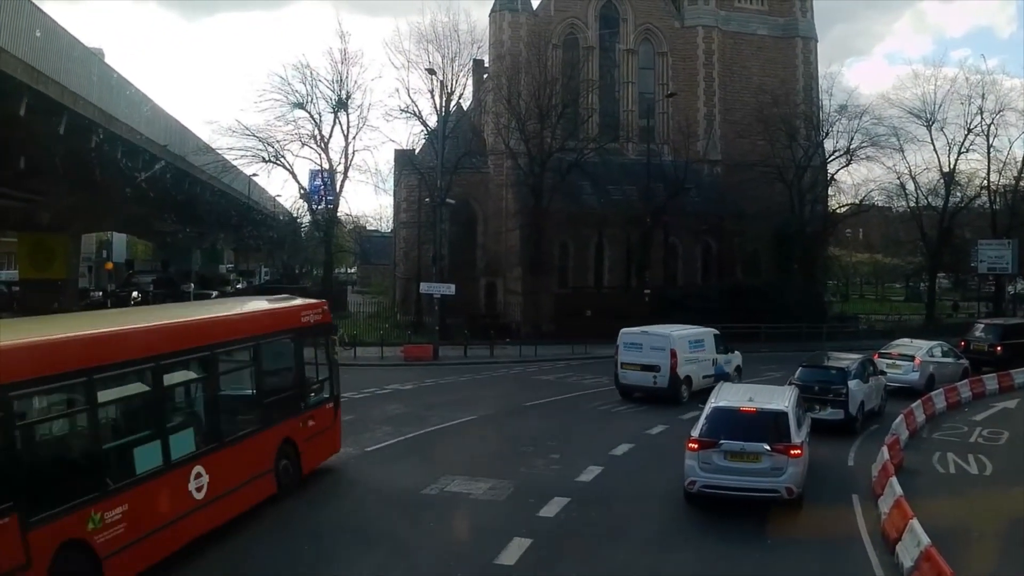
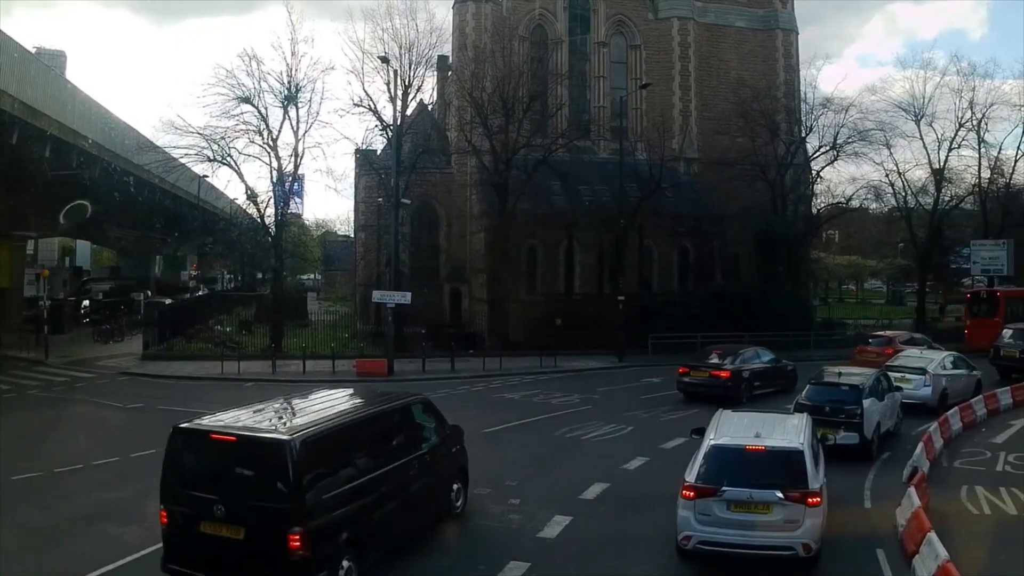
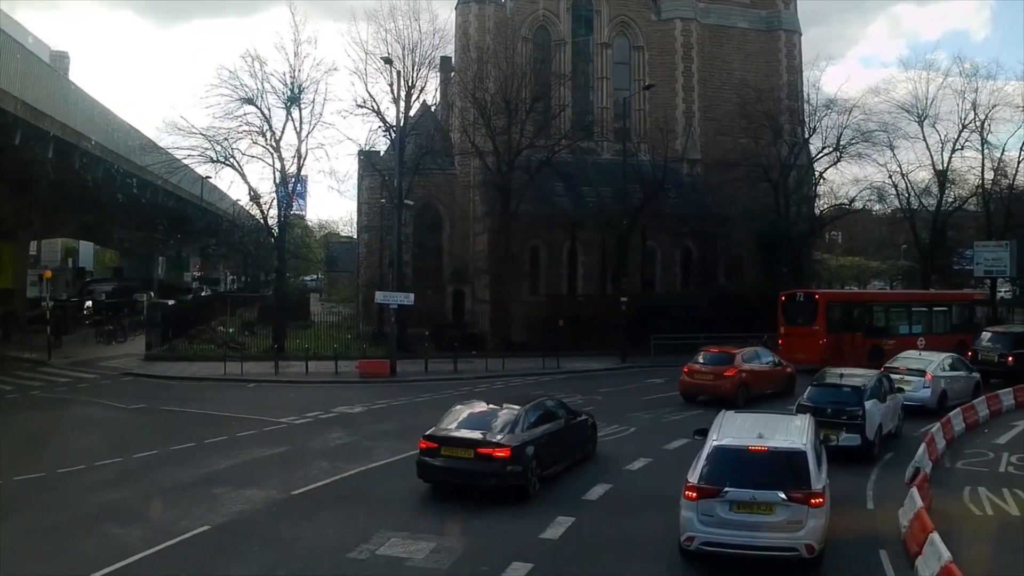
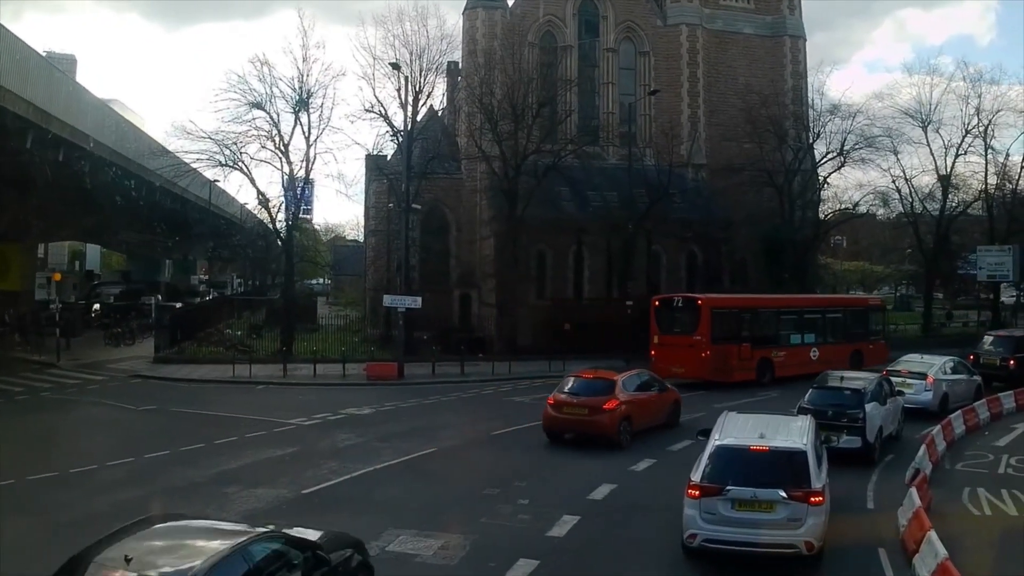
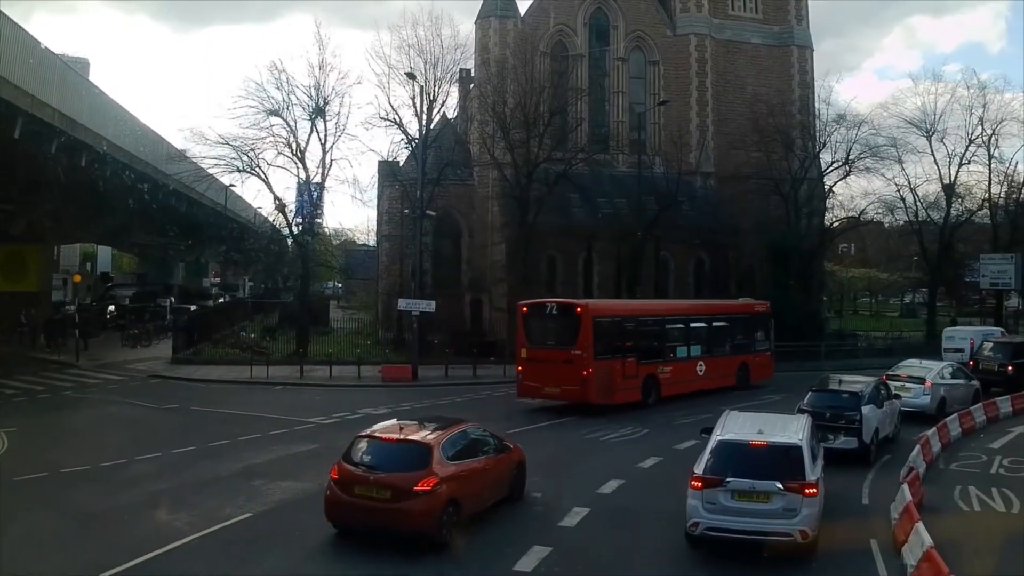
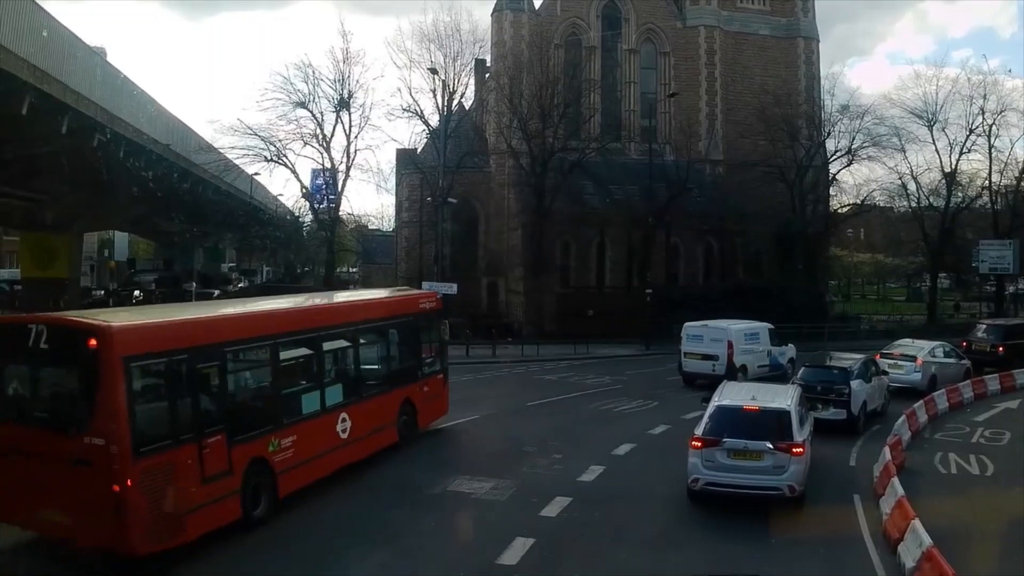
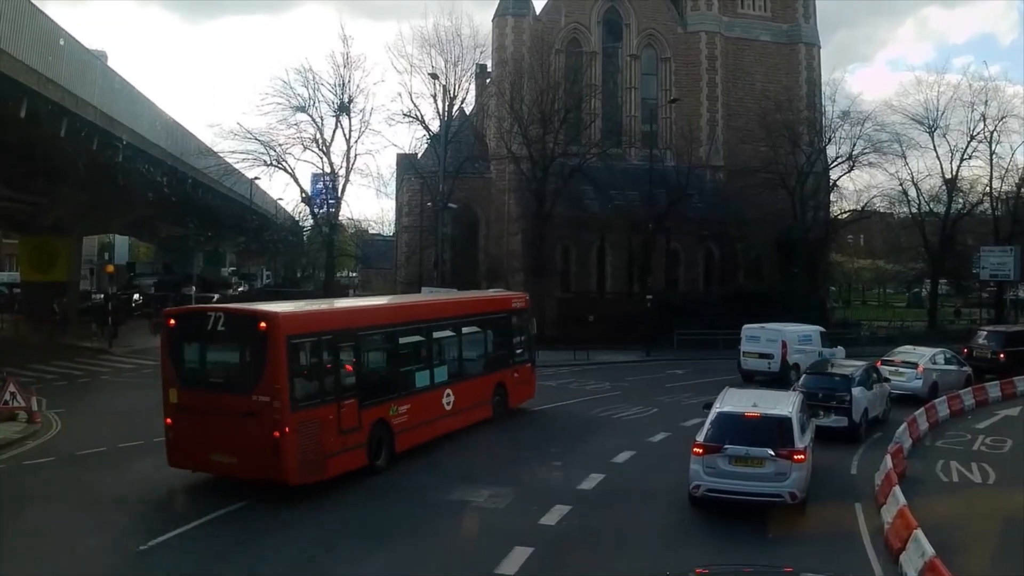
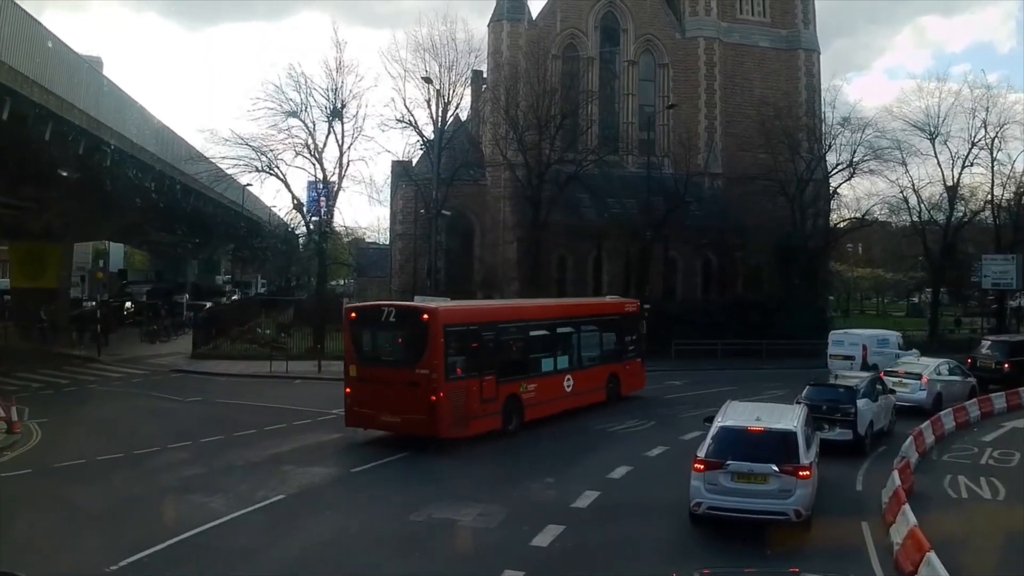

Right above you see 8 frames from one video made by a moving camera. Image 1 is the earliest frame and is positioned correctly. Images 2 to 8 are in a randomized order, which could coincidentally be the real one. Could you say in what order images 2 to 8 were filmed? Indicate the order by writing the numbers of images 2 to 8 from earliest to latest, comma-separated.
6, 7, 8, 5, 4, 3, 2
